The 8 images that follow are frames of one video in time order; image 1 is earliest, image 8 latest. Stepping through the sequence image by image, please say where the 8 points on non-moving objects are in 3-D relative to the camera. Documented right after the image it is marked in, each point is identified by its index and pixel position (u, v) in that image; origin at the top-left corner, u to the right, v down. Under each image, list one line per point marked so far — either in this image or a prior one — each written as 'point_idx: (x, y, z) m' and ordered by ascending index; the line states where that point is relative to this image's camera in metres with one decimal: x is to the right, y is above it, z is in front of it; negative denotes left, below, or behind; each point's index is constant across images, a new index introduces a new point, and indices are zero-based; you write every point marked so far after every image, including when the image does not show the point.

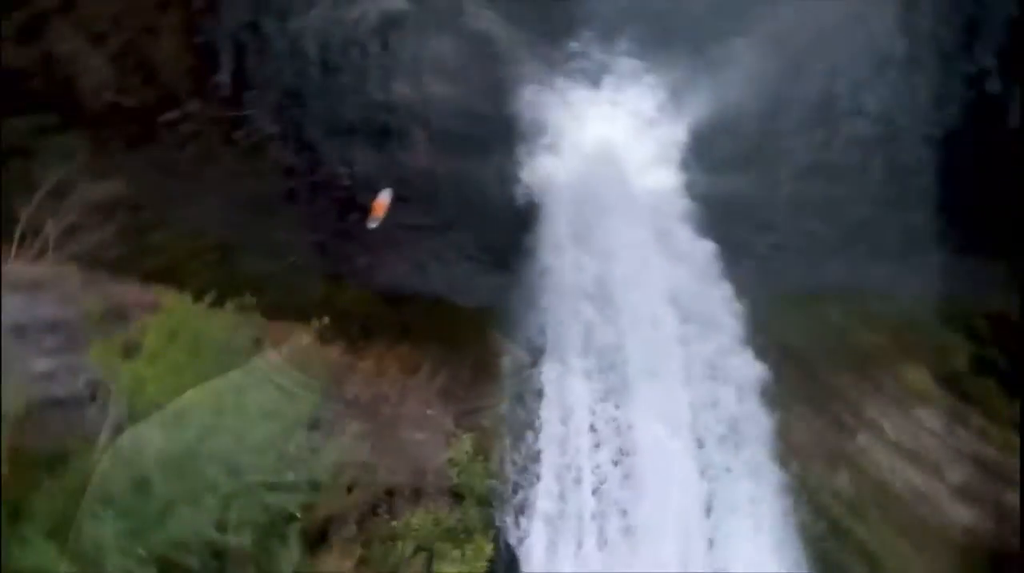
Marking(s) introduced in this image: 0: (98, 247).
0: (-3.9, +0.3, +5.5) m
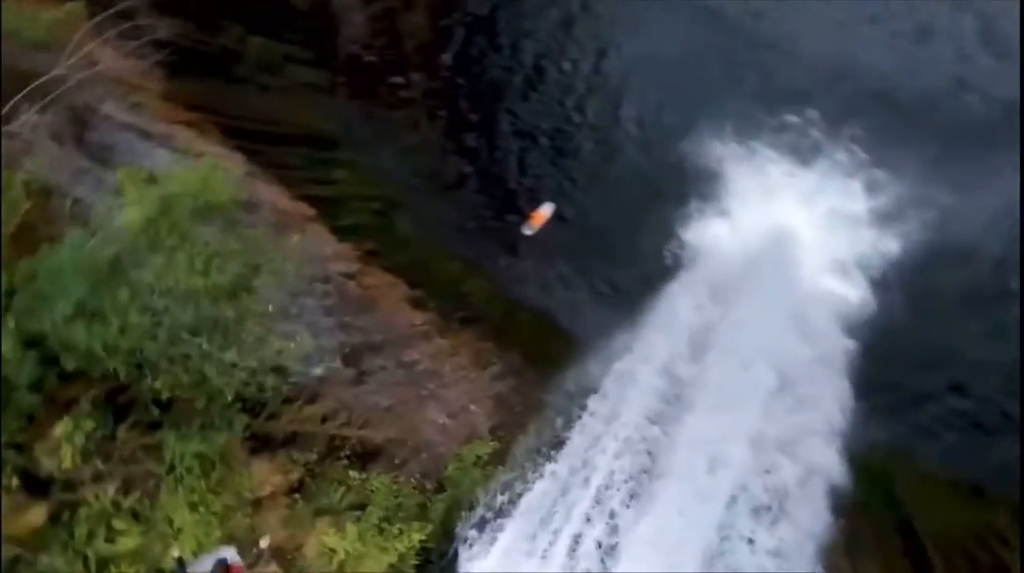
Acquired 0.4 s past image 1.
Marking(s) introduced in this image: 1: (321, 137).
0: (-2.4, +1.3, +6.3) m
1: (-2.2, +1.8, +6.9) m
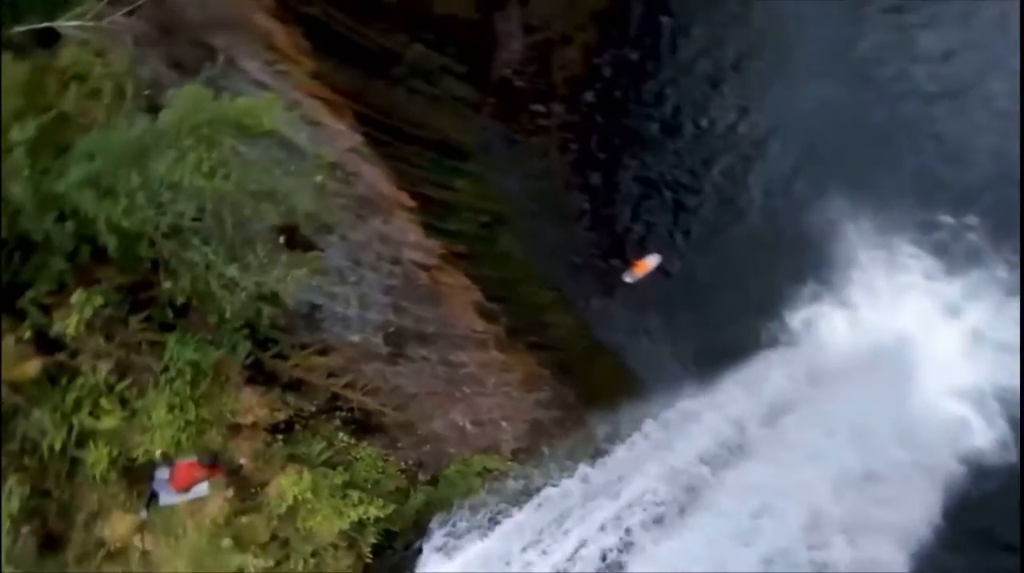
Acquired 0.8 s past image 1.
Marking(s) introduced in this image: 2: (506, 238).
0: (-1.2, +1.4, +6.7) m
1: (-0.7, +1.8, +7.3) m
2: (0.0, +0.6, +7.1) m
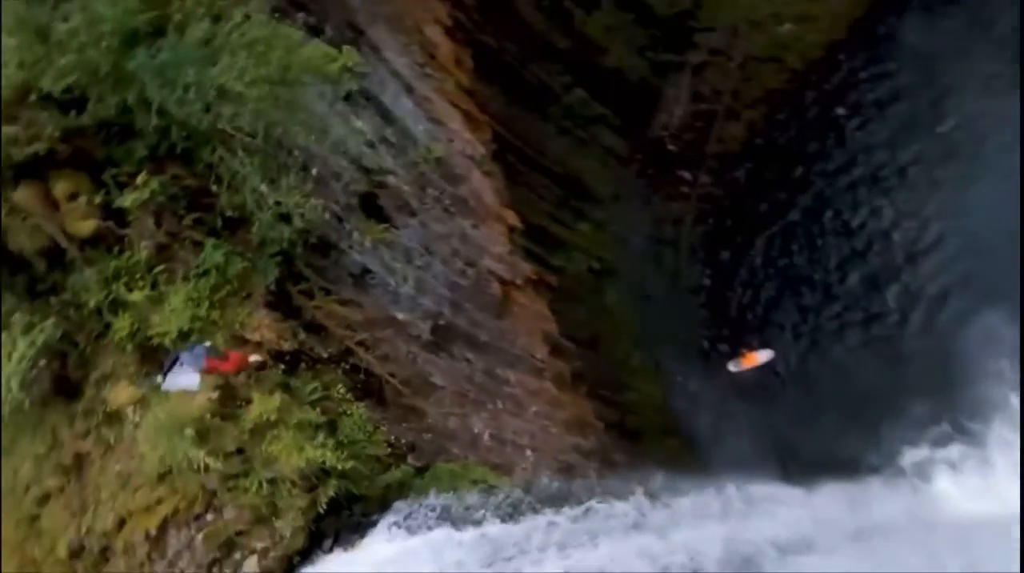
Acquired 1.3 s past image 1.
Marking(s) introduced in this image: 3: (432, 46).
0: (+0.3, +1.1, +6.9) m
1: (+0.9, +1.2, +7.4) m
2: (+1.2, -0.1, +7.0) m
3: (-0.8, +2.2, +5.5) m
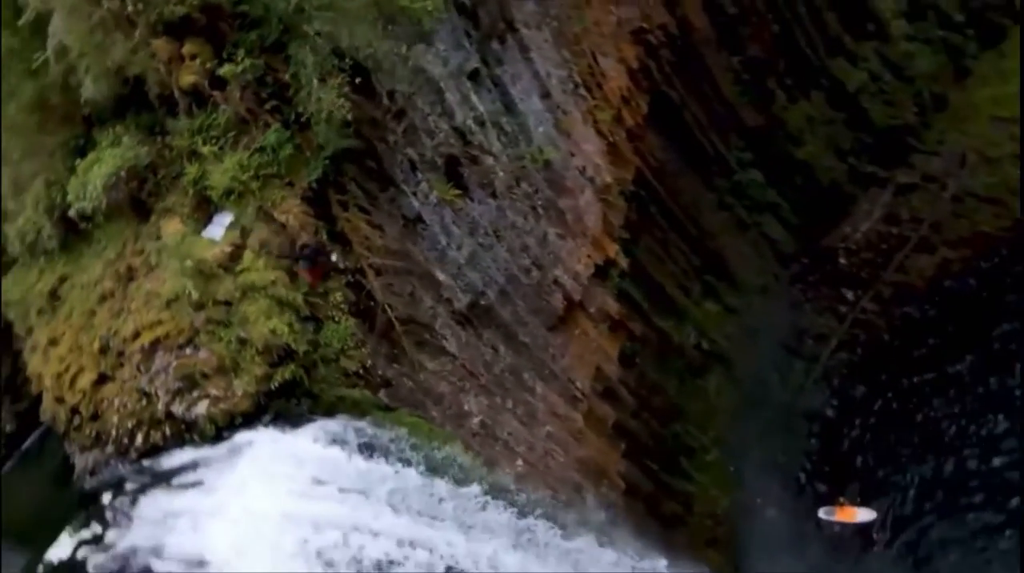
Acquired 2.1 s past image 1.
0: (+1.7, +0.4, +6.7) m
1: (+2.5, +0.3, +7.0) m
2: (+2.2, -1.0, +6.5) m
3: (+0.9, +2.0, +5.7) m
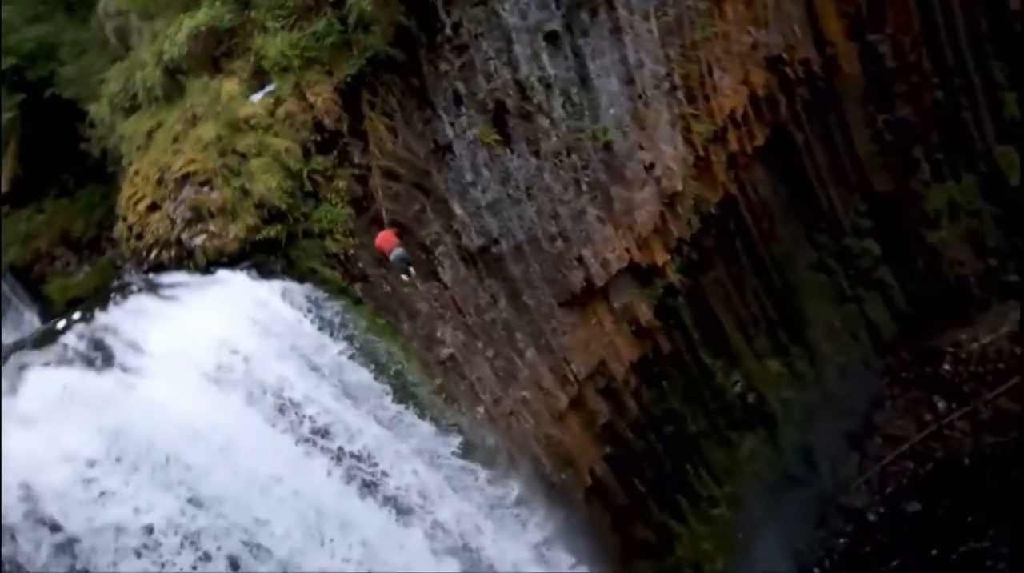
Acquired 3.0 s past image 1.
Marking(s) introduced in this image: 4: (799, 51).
0: (+2.4, 0.0, +6.4) m
1: (+3.1, -0.4, +6.5) m
2: (+2.4, -1.5, +6.1) m
3: (+1.9, +1.8, +5.5) m
4: (+2.9, +2.3, +6.0) m
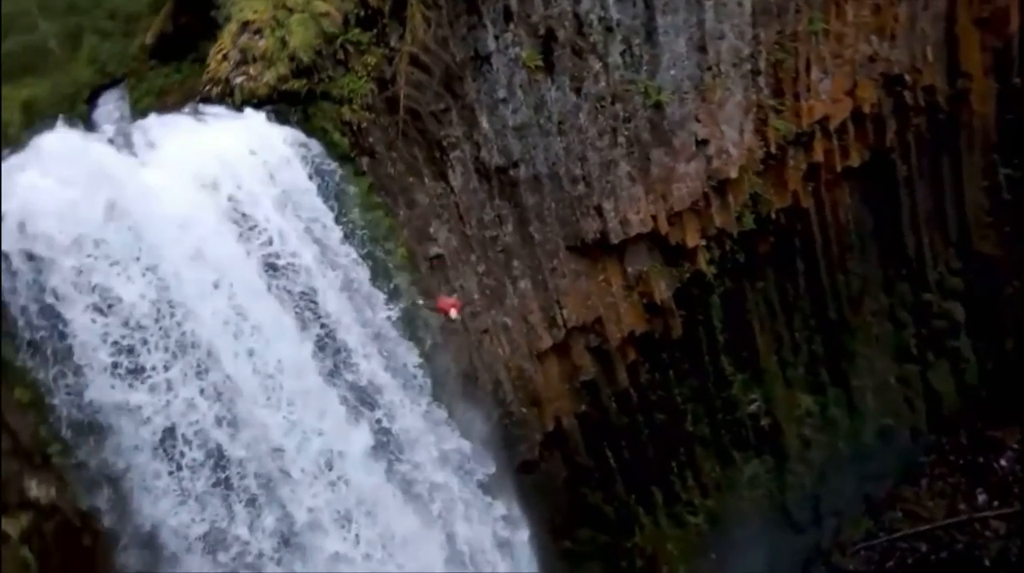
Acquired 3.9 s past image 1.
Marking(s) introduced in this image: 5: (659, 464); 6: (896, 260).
0: (+2.8, -0.3, +6.0) m
1: (+3.4, -0.8, +6.0) m
2: (+2.3, -1.6, +5.8) m
3: (+2.6, +1.7, +5.2) m
4: (+3.8, +1.9, +5.5) m
5: (+1.5, -1.9, +5.6) m
6: (+3.8, +0.3, +6.1) m
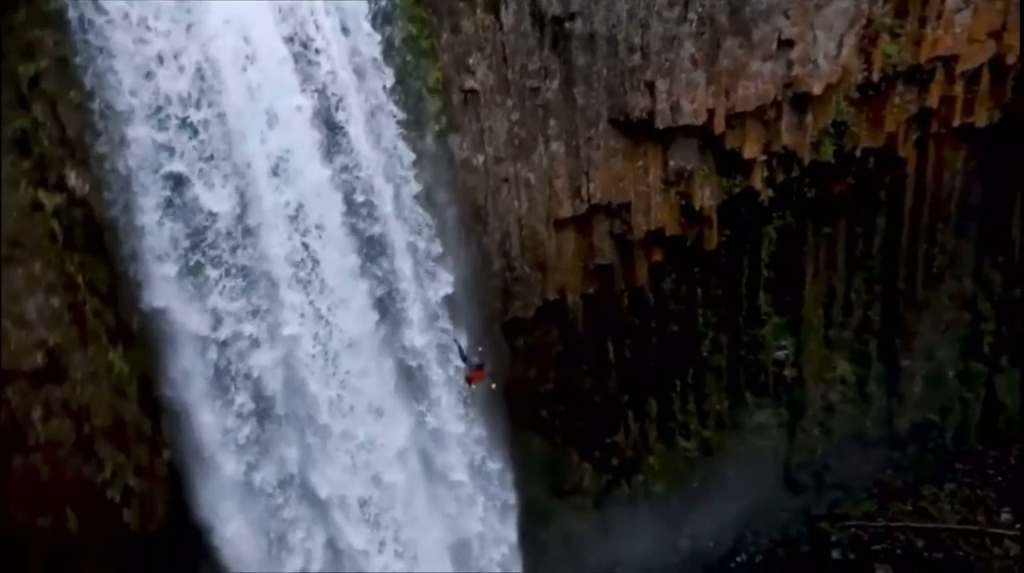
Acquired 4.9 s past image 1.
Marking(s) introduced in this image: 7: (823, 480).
0: (+3.2, +0.2, +5.6) m
1: (+3.6, -0.5, +5.6) m
2: (+2.3, -1.1, +5.6) m
3: (+3.3, +2.0, +4.6) m
4: (+4.6, +2.0, +4.7) m
5: (+1.5, -1.1, +5.6) m
6: (+4.3, +0.4, +5.4) m
7: (+3.0, -1.8, +5.9) m
